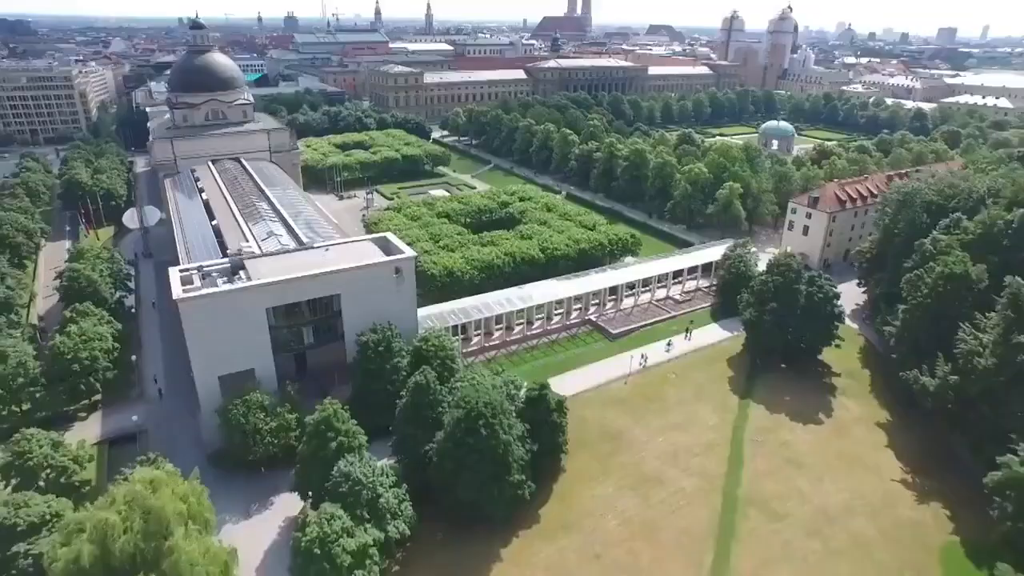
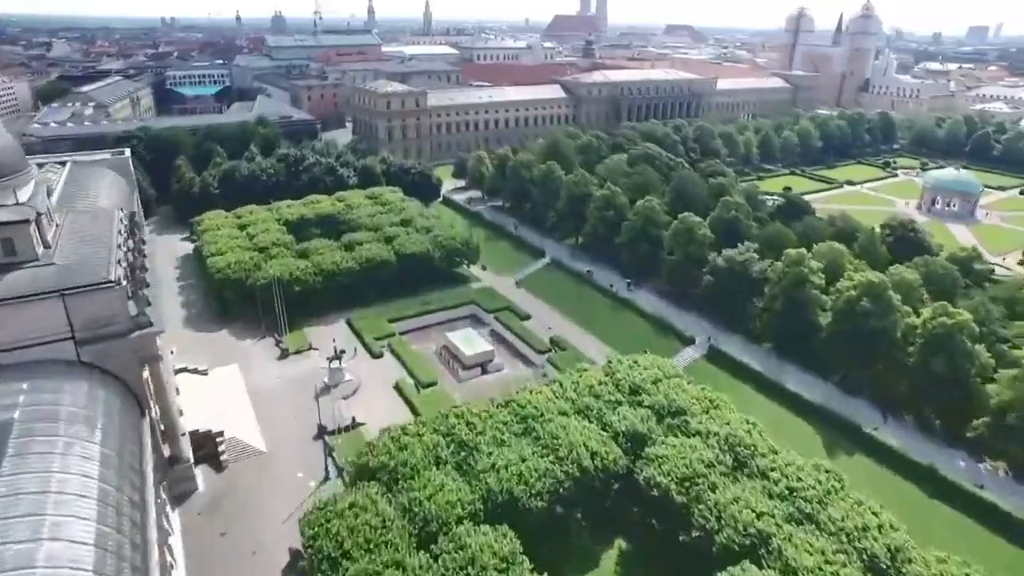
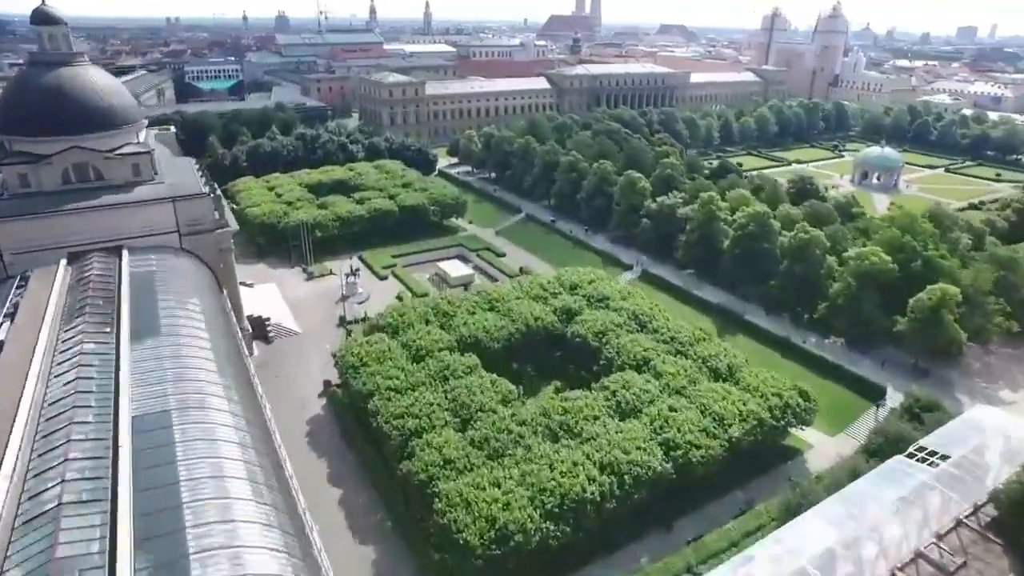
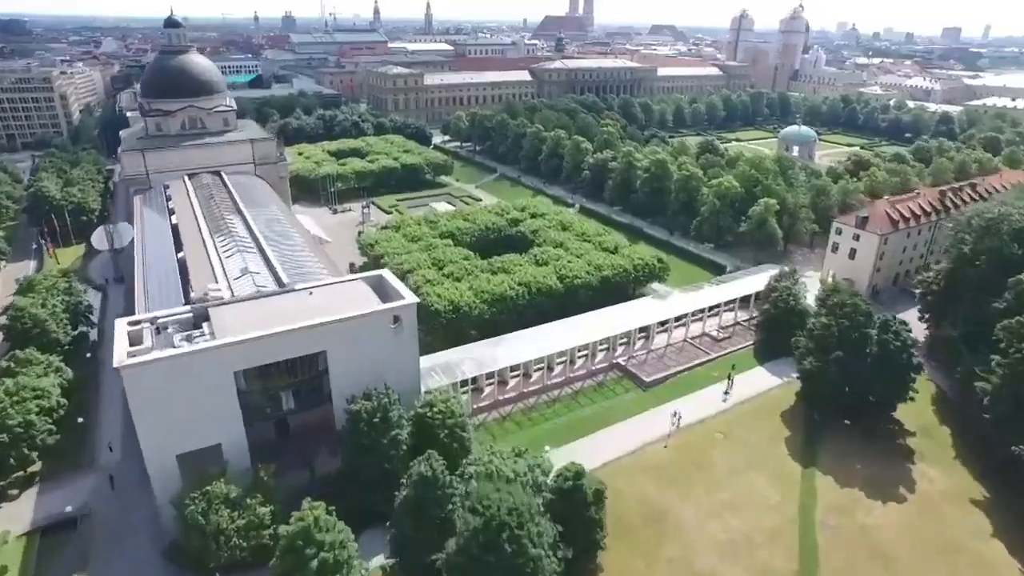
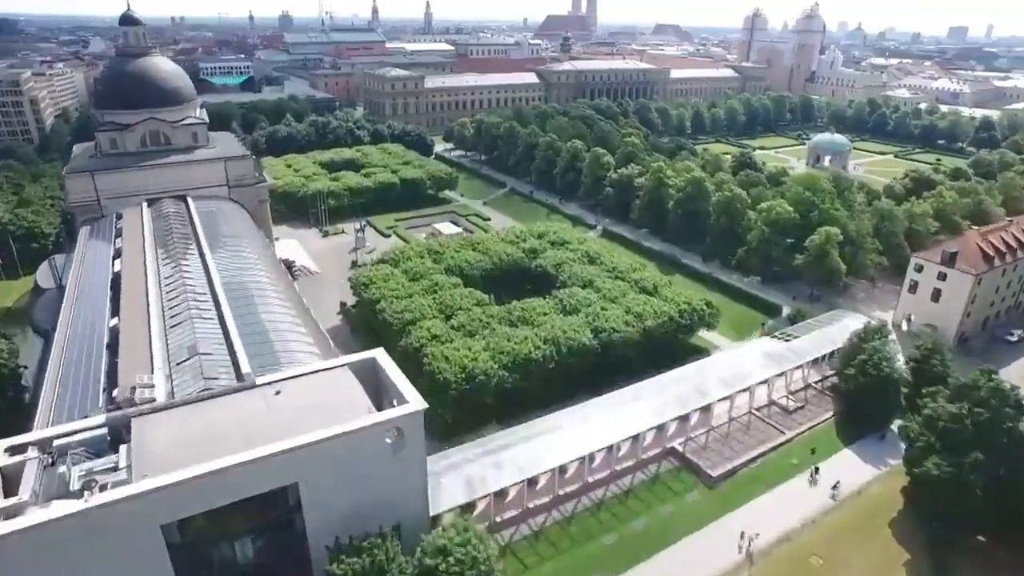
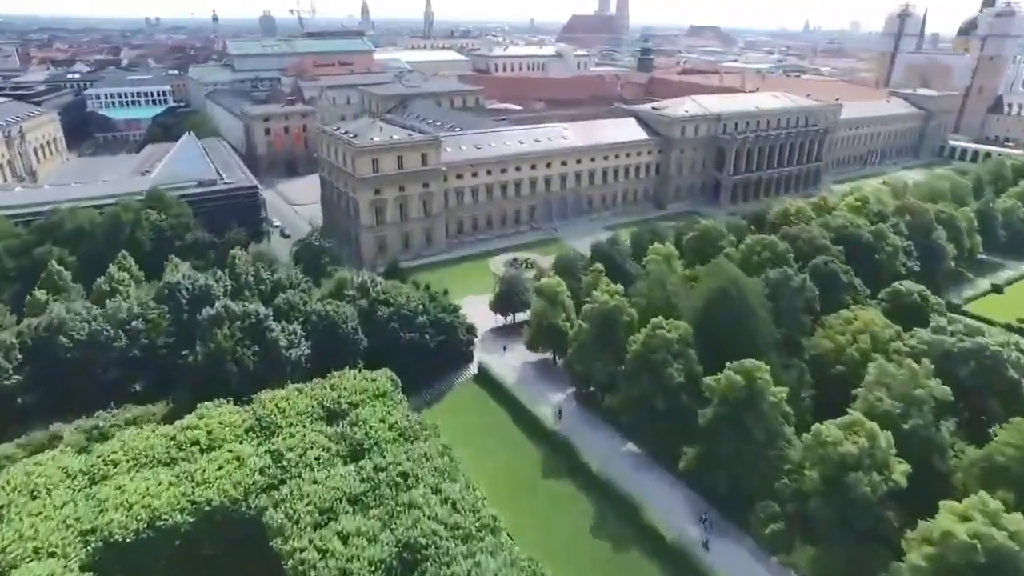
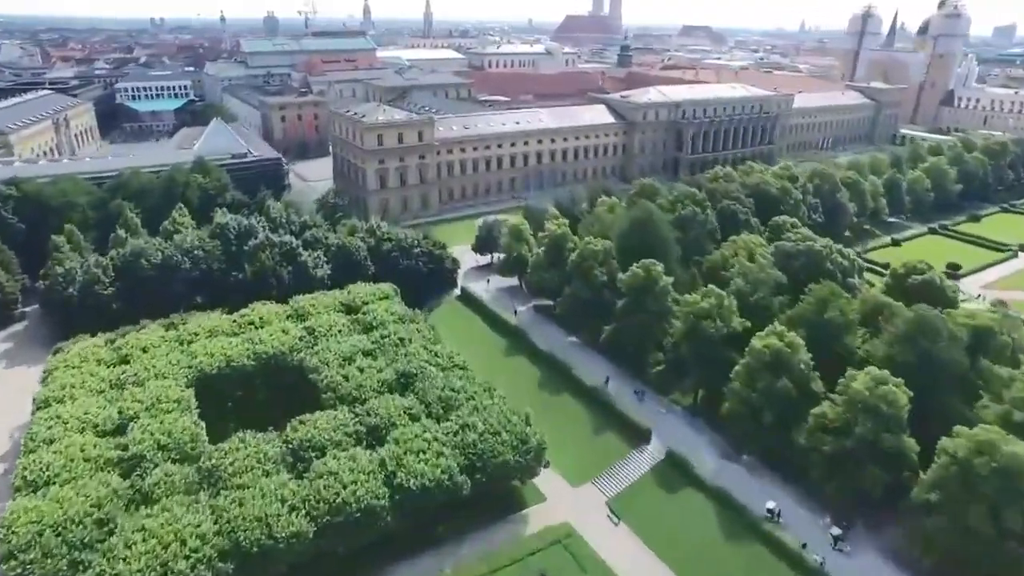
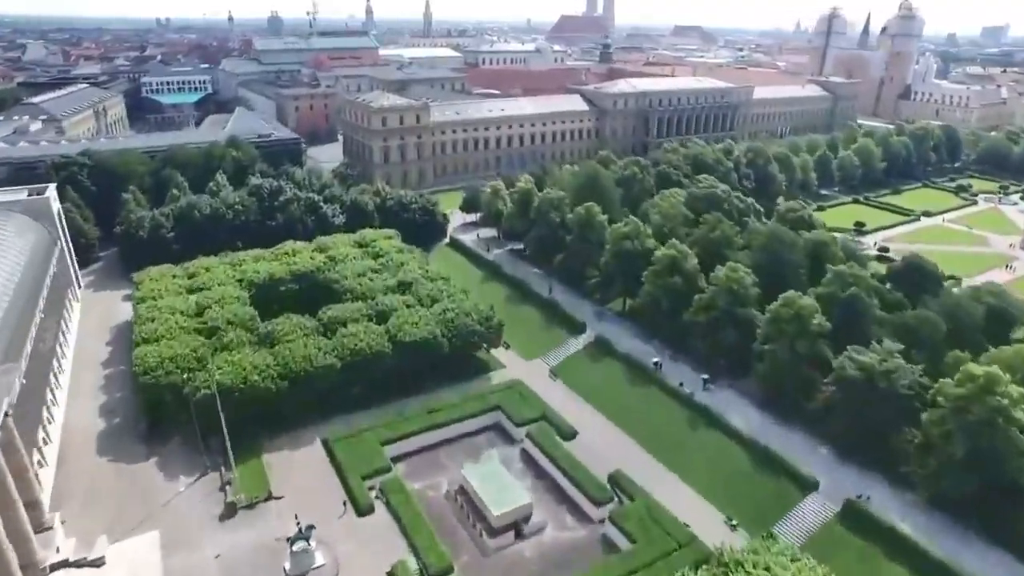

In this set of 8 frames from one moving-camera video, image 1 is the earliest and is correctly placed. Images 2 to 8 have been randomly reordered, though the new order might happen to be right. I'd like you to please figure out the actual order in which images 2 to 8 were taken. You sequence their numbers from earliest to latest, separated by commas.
4, 5, 3, 2, 8, 7, 6
